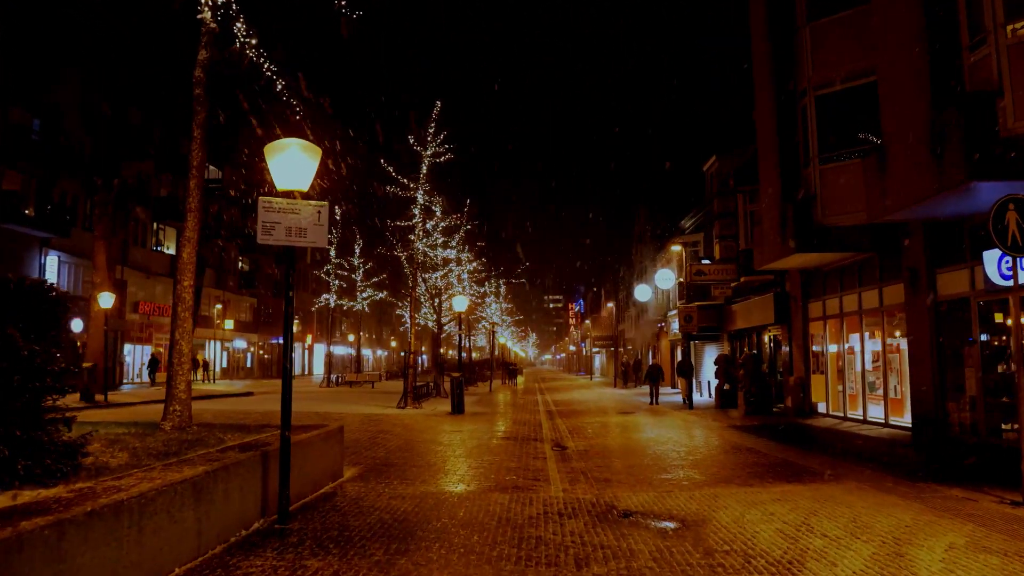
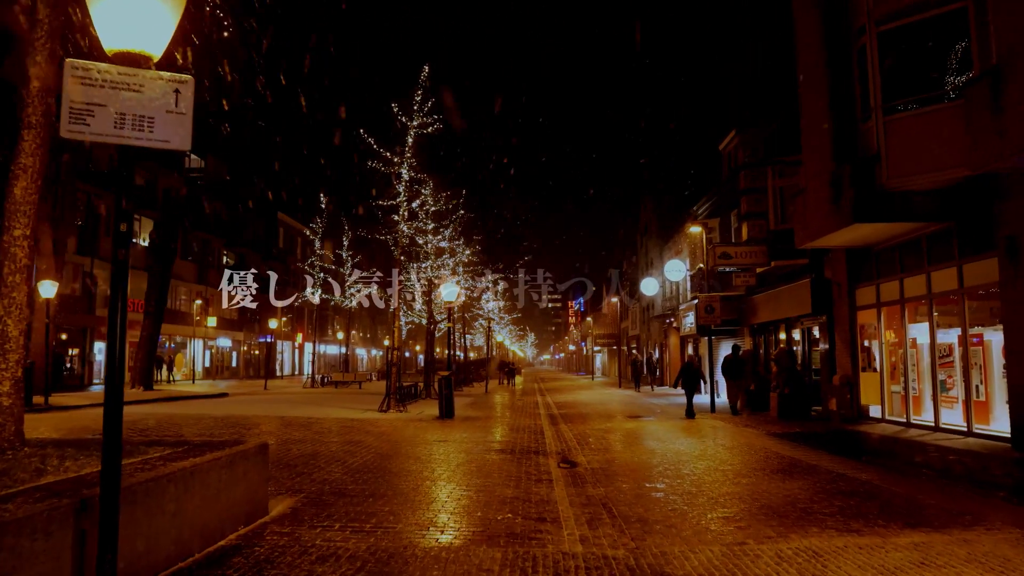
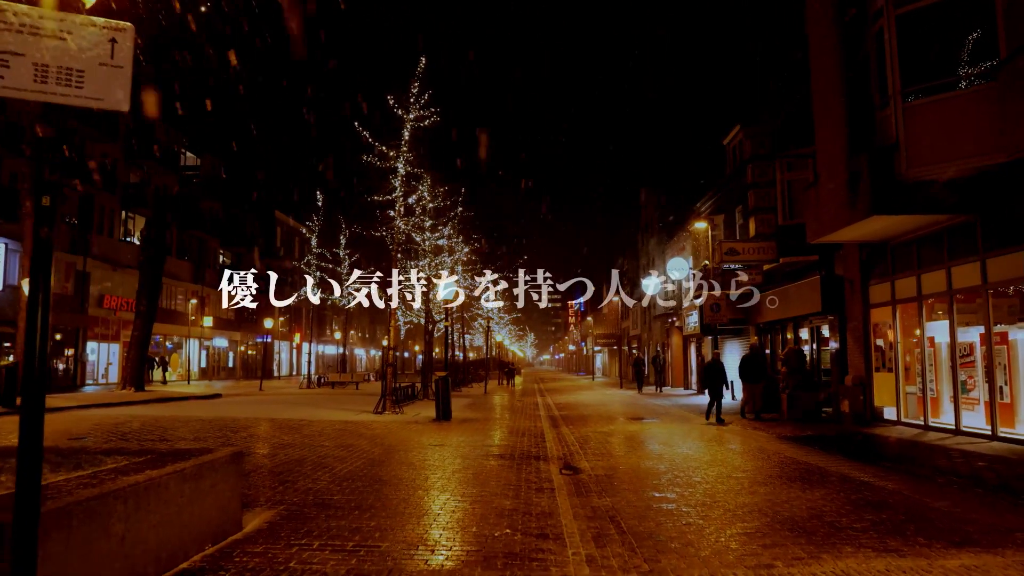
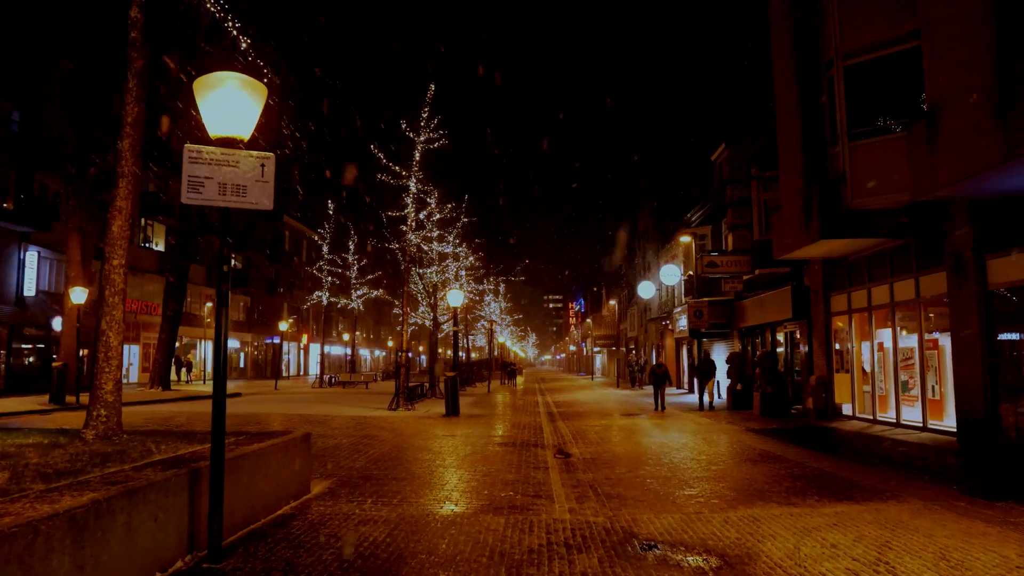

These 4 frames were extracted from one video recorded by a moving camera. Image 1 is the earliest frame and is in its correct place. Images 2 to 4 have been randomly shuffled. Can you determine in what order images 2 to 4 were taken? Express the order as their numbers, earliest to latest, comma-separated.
4, 2, 3
